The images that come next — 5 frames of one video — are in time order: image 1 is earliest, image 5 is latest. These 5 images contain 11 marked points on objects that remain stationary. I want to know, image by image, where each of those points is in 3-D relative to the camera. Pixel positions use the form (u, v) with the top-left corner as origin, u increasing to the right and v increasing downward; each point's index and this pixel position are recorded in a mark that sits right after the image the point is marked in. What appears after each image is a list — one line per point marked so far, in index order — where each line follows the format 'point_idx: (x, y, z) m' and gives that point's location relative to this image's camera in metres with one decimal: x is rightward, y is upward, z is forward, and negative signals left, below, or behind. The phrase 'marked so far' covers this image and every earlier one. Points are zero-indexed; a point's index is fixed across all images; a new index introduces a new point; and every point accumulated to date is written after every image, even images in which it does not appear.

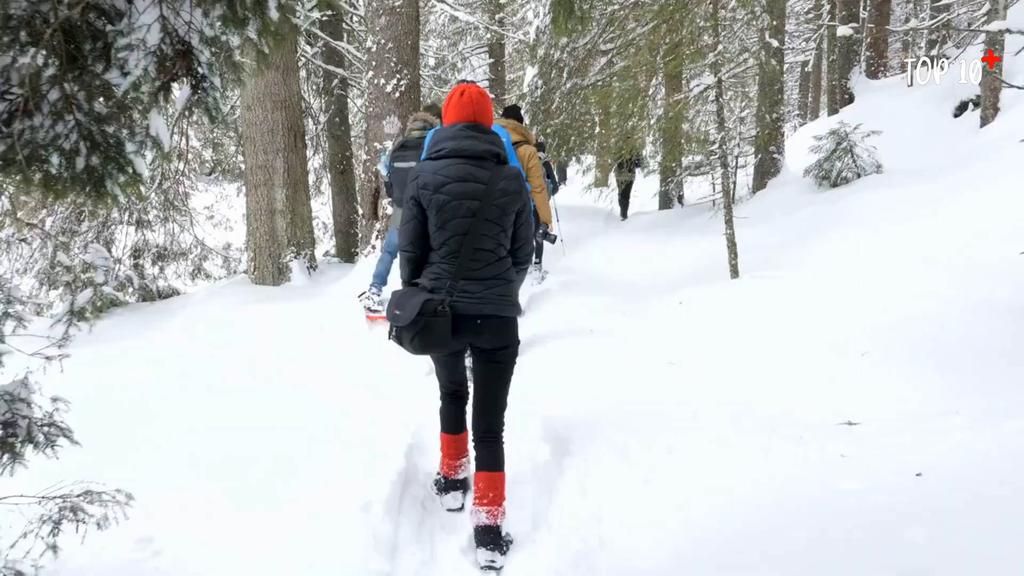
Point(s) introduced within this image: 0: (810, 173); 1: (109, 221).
0: (+4.5, +1.7, +8.7) m
1: (-4.9, +0.8, +7.1) m
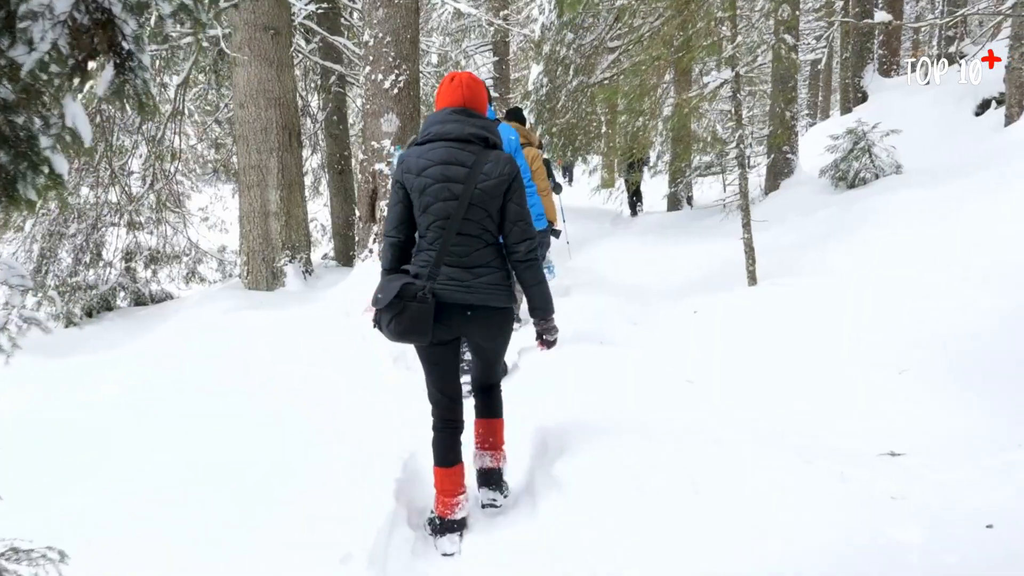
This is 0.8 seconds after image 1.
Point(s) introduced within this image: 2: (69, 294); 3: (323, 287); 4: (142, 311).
0: (+4.5, +1.6, +8.4) m
1: (-4.9, +0.8, +6.8) m
2: (-5.0, -0.1, +6.6) m
3: (-2.0, 0.0, +6.2) m
4: (-4.4, -0.2, +6.9) m
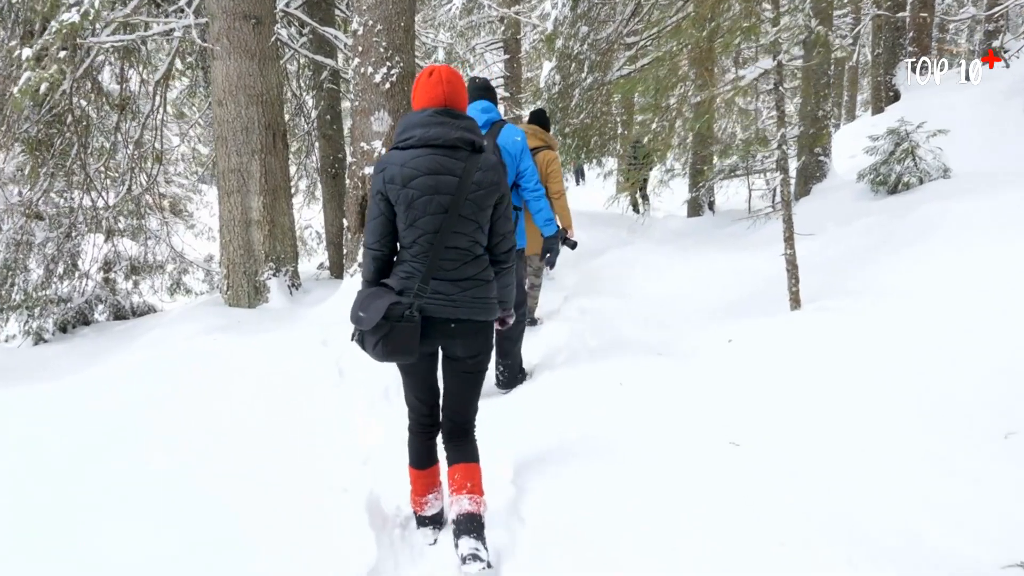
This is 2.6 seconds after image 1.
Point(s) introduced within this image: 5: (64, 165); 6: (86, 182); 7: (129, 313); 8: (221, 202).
0: (+4.6, +1.5, +7.7) m
1: (-4.8, +0.6, +6.3) m
2: (-4.9, -0.2, +6.1) m
3: (-1.9, -0.1, +5.6) m
4: (-4.3, -0.4, +6.4) m
5: (-4.7, +1.3, +6.1) m
6: (-4.5, +1.1, +6.1) m
7: (-4.7, -0.3, +7.0) m
8: (-2.8, +0.8, +5.5) m
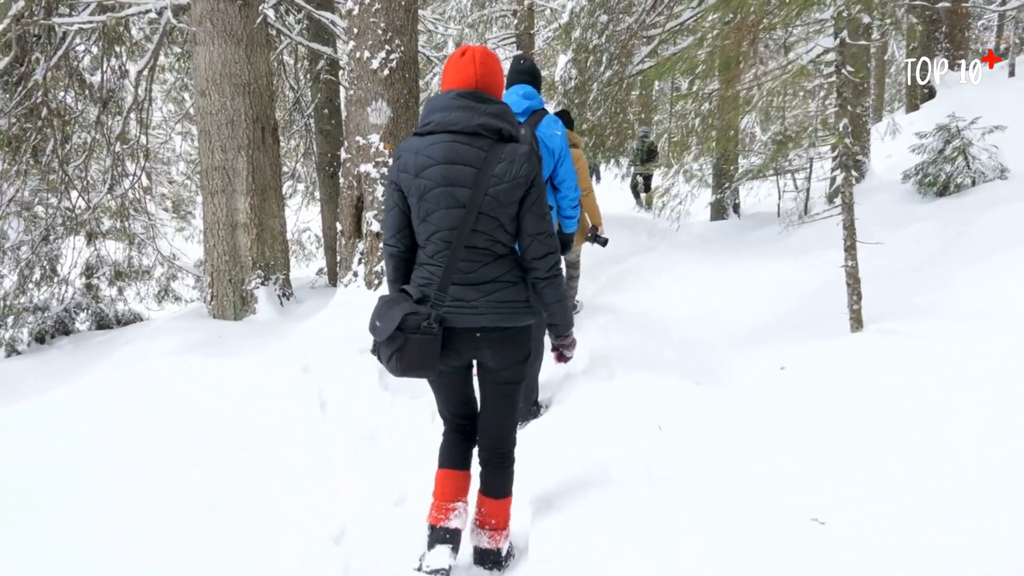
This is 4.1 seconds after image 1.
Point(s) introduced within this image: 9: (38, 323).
0: (+4.8, +1.3, +7.0) m
1: (-4.7, +0.5, +5.8) m
2: (-4.8, -0.3, +5.6) m
3: (-1.8, -0.2, +5.1) m
4: (-4.2, -0.5, +5.9) m
5: (-4.6, +1.2, +5.7) m
6: (-4.4, +1.0, +5.6) m
7: (-4.5, -0.4, +6.6) m
8: (-2.6, +0.7, +5.0) m
9: (-4.7, -0.4, +5.8) m
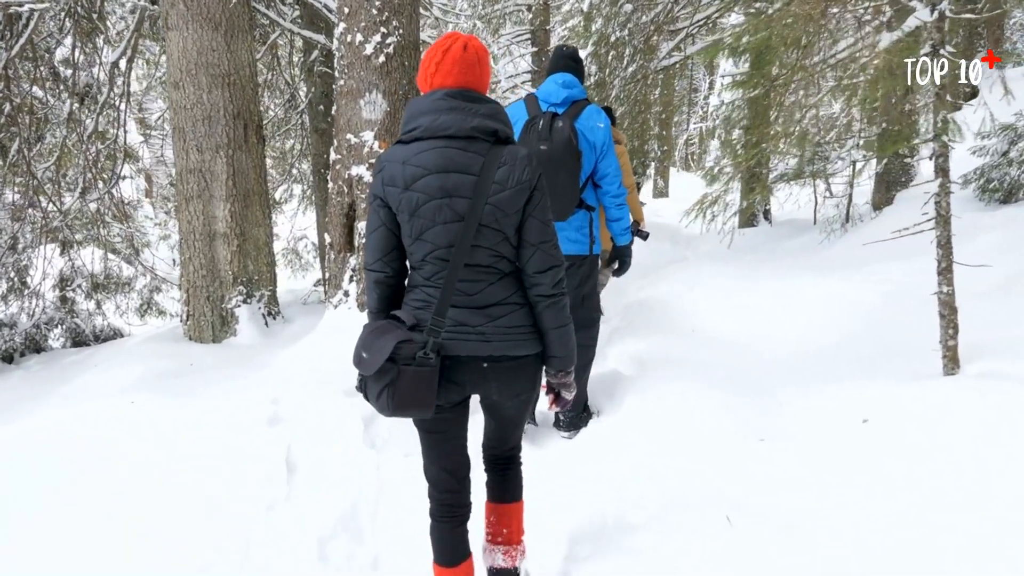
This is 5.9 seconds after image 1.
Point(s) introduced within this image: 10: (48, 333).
0: (+5.0, +1.1, +6.3) m
1: (-4.5, +0.4, +5.3) m
2: (-4.7, -0.4, +5.0) m
3: (-1.7, -0.4, +4.5) m
4: (-4.0, -0.6, +5.3) m
5: (-4.5, +1.1, +5.1) m
6: (-4.2, +0.9, +5.1) m
7: (-4.4, -0.5, +6.0) m
8: (-2.5, +0.6, +4.4) m
9: (-4.6, -0.5, +5.2) m
10: (-4.5, -0.4, +5.6) m
